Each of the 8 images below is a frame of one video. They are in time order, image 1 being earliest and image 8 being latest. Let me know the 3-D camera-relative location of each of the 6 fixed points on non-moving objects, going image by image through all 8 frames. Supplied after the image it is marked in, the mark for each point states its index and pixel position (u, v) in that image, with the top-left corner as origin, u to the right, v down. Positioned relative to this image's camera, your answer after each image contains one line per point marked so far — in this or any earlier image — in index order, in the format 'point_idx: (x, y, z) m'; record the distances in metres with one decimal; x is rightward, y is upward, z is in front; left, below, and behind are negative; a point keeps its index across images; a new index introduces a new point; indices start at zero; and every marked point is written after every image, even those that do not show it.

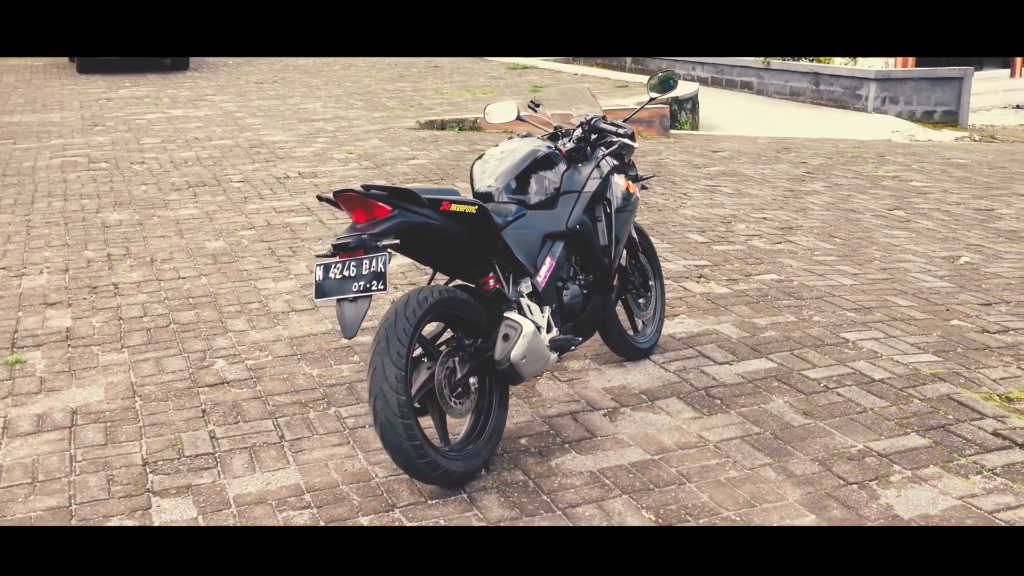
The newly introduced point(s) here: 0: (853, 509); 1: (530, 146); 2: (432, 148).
0: (+1.2, -0.8, +3.6) m
1: (+0.1, +0.6, +4.3) m
2: (-1.0, +1.8, +13.4) m
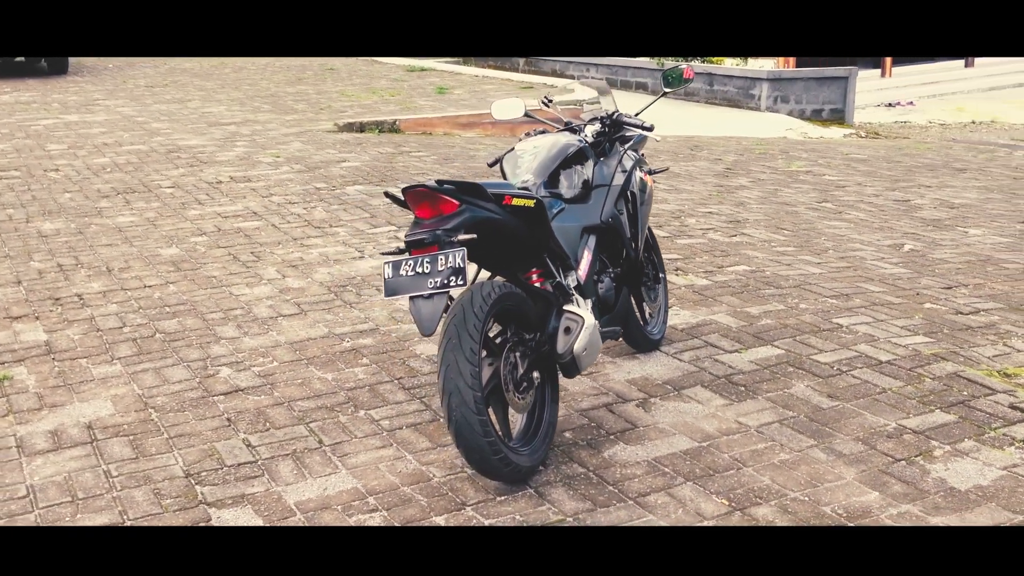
0: (+1.4, -0.7, +3.7) m
1: (+0.2, +0.6, +4.3) m
2: (-2.0, +1.8, +13.3) m
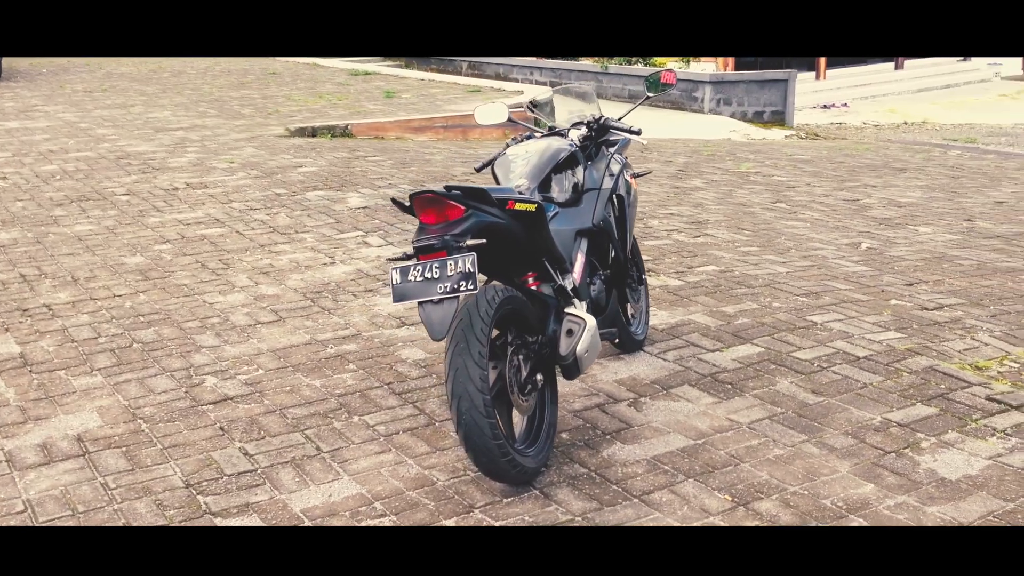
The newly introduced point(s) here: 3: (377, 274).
0: (+1.5, -0.7, +3.8) m
1: (+0.2, +0.6, +4.4) m
2: (-2.5, +1.7, +13.2) m
3: (-0.9, +0.1, +7.1) m
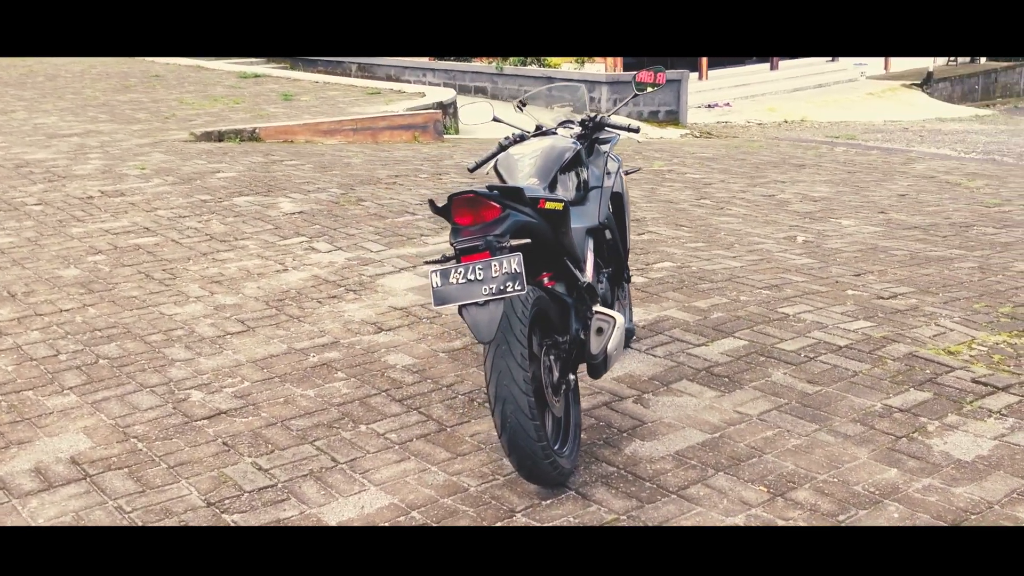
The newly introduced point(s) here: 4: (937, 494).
0: (+1.6, -0.7, +4.0) m
1: (+0.2, +0.6, +4.4) m
2: (-3.5, +1.6, +12.8) m
3: (-1.2, +0.1, +6.9) m
4: (+1.5, -0.7, +3.6) m
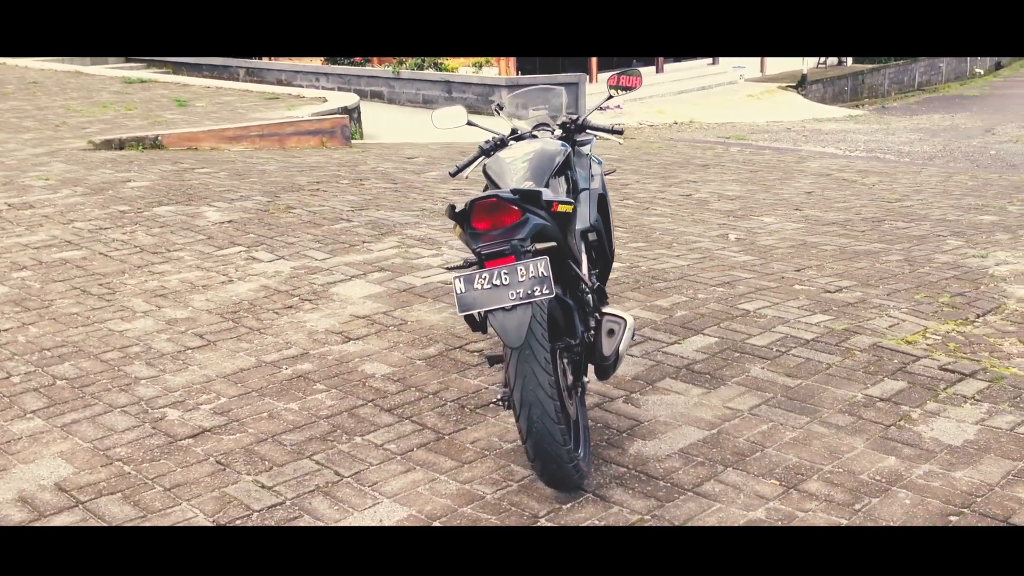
0: (+1.6, -0.6, +4.1) m
1: (+0.2, +0.6, +4.4) m
2: (-4.5, +1.4, +12.3) m
3: (-1.5, 0.0, +6.7) m
4: (+1.6, -0.7, +3.8) m
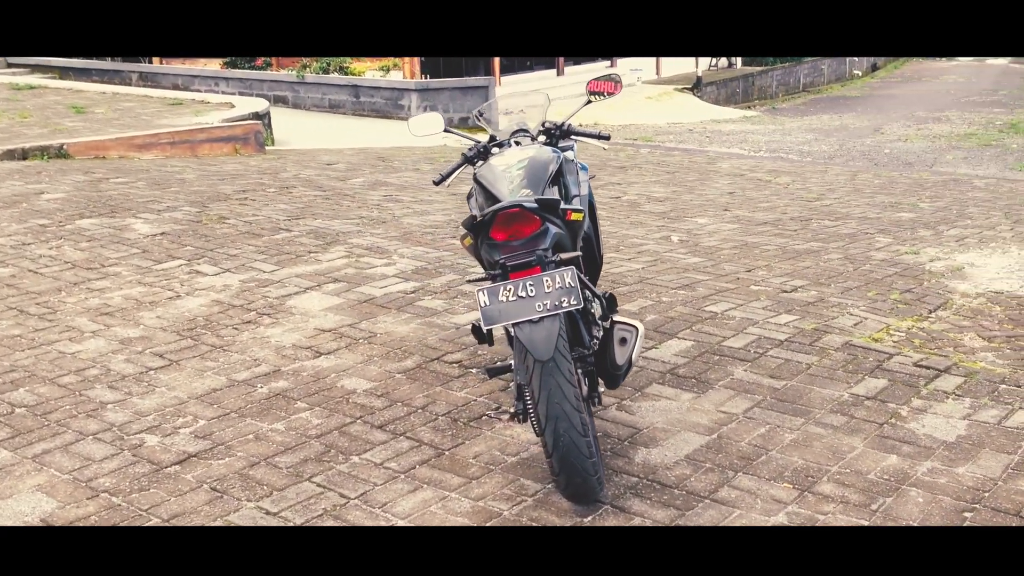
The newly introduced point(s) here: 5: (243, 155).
0: (+1.6, -0.6, +4.2) m
1: (+0.1, +0.6, +4.3) m
2: (-5.3, +1.2, +11.8) m
3: (-1.7, -0.1, +6.5) m
4: (+1.6, -0.7, +3.9) m
5: (-4.4, +2.2, +16.9) m
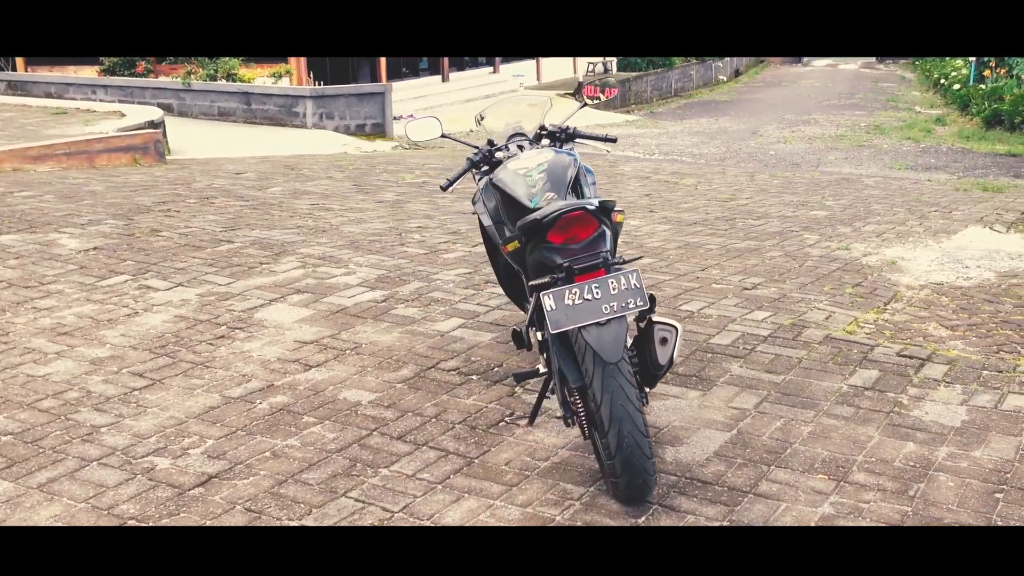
0: (+1.7, -0.6, +4.3) m
1: (+0.2, +0.6, +4.3) m
2: (-6.1, +1.0, +11.1) m
3: (-1.9, -0.2, +6.3) m
4: (+1.8, -0.7, +4.0) m
5: (-5.8, +1.9, +16.2) m
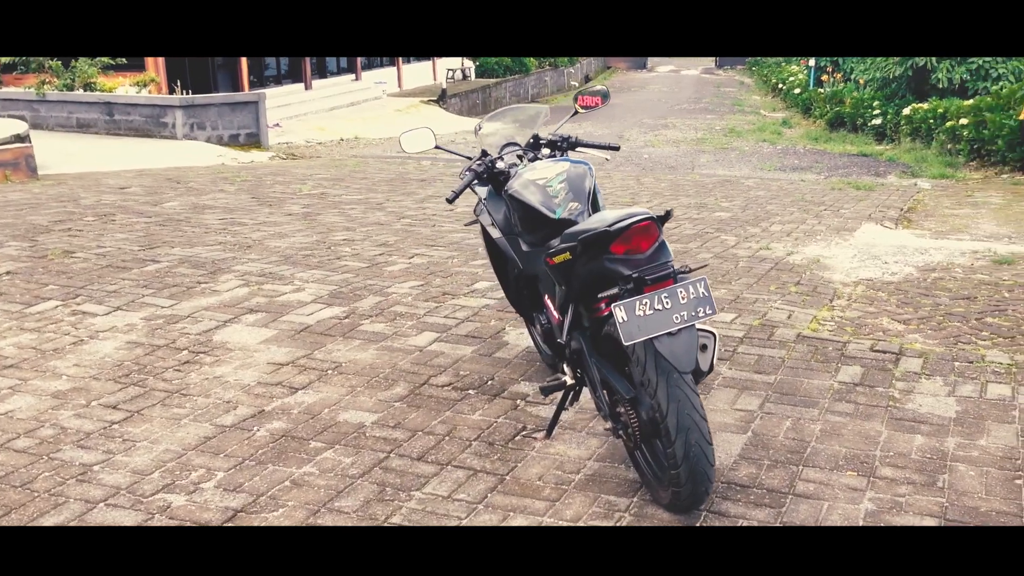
0: (+1.8, -0.6, +4.5) m
1: (+0.3, +0.5, +4.3) m
2: (-6.9, +0.7, +10.2) m
3: (-2.0, -0.3, +5.9) m
4: (+1.9, -0.7, +4.2) m
5: (-7.4, +1.6, +15.3) m
